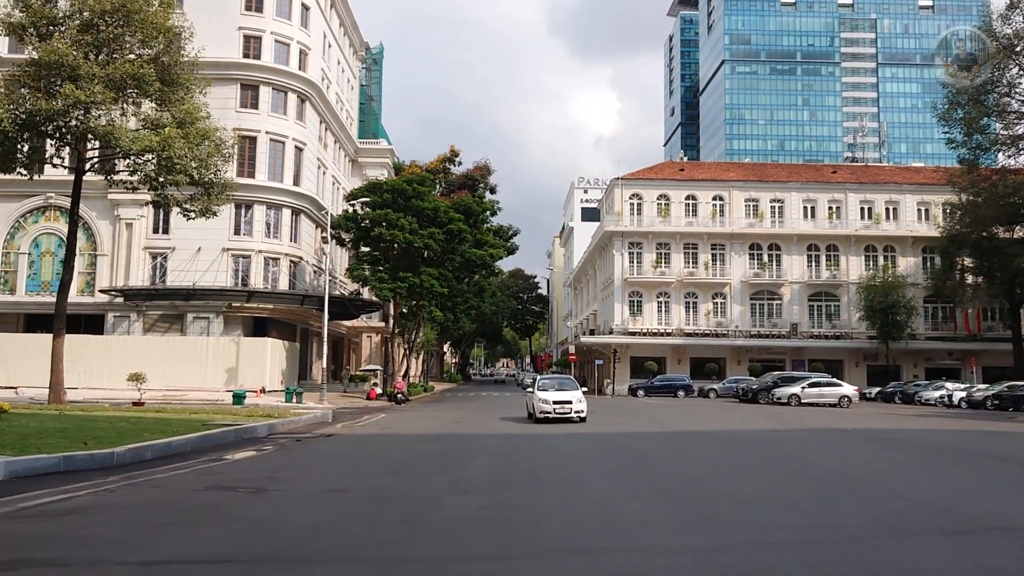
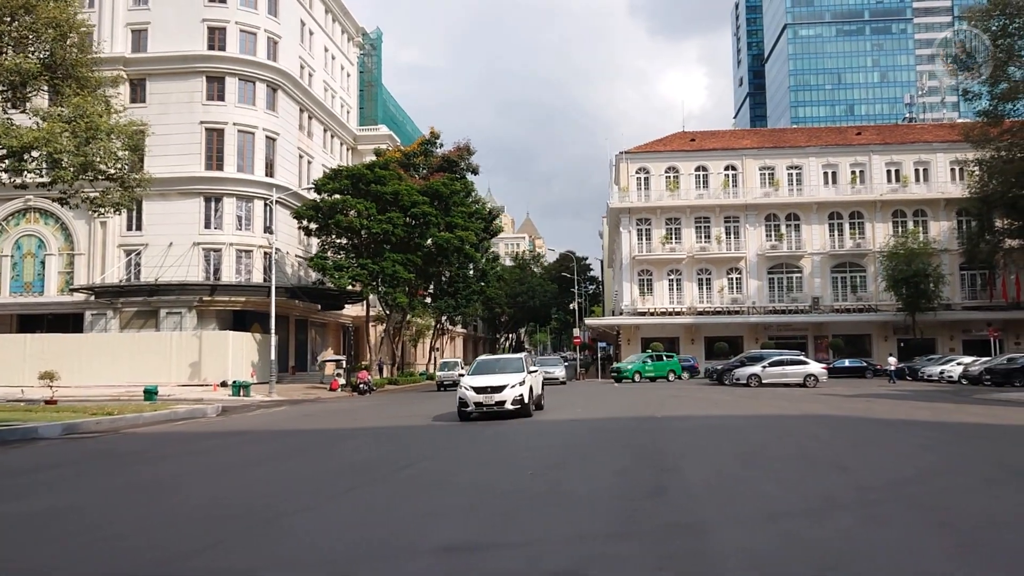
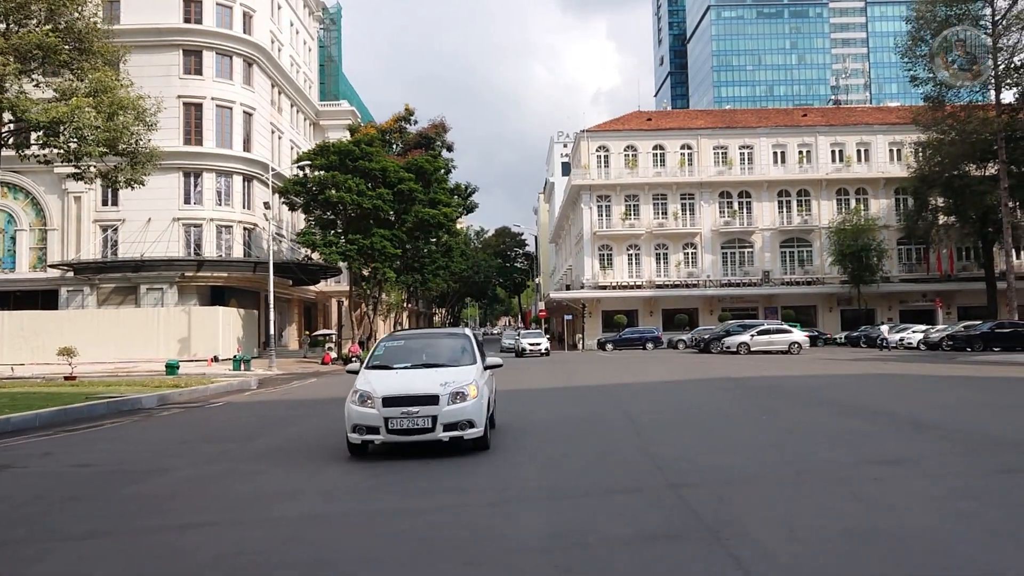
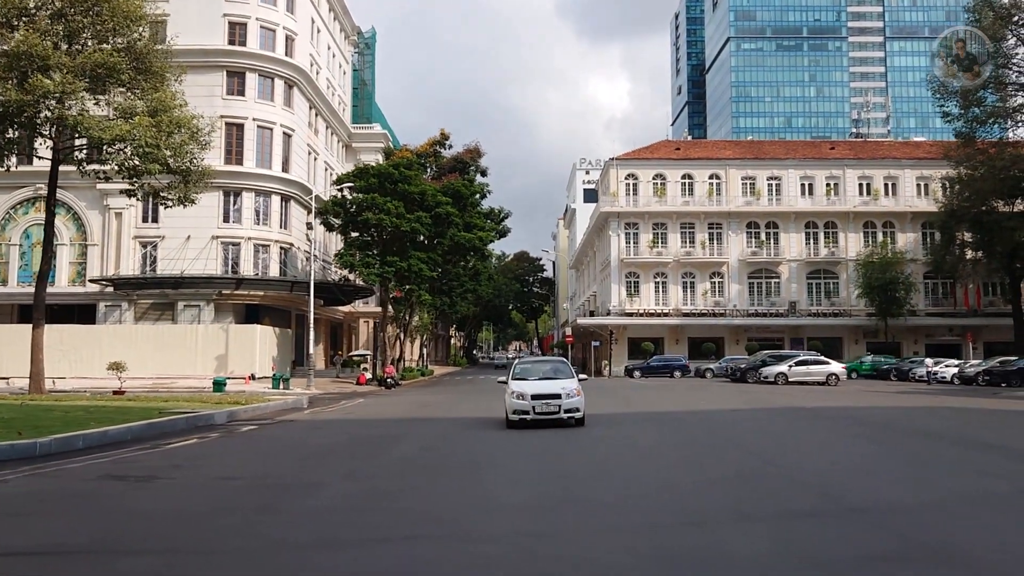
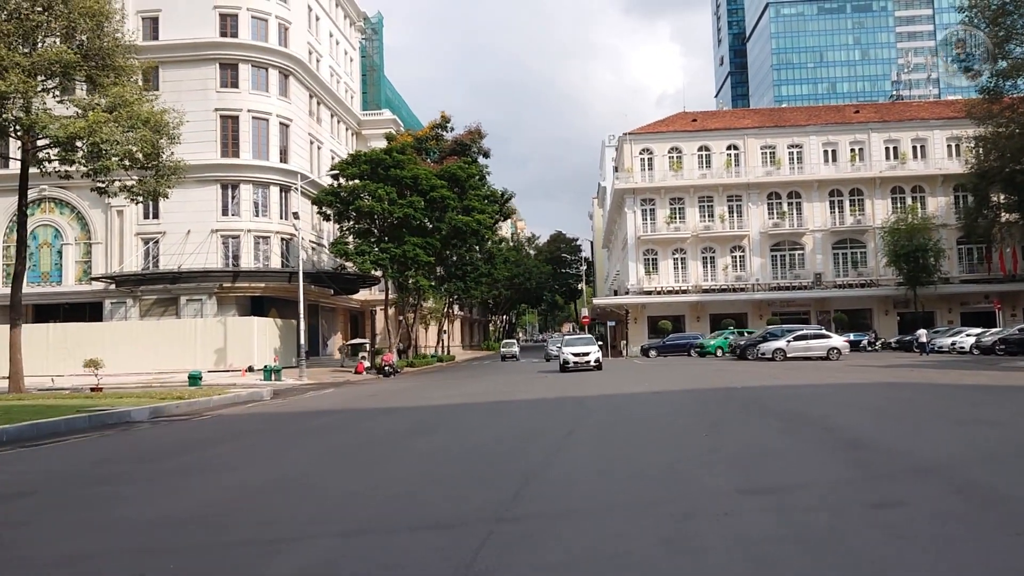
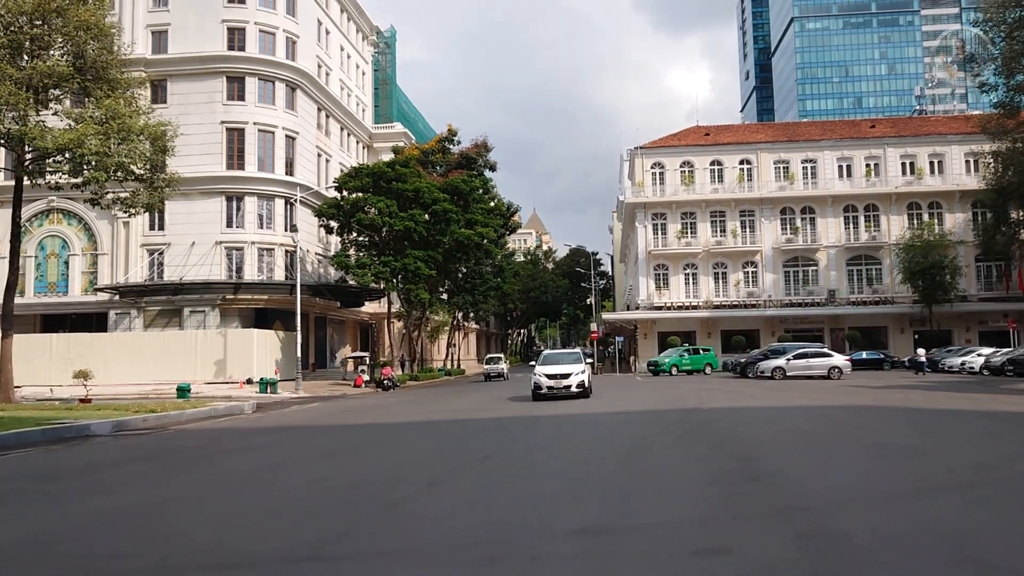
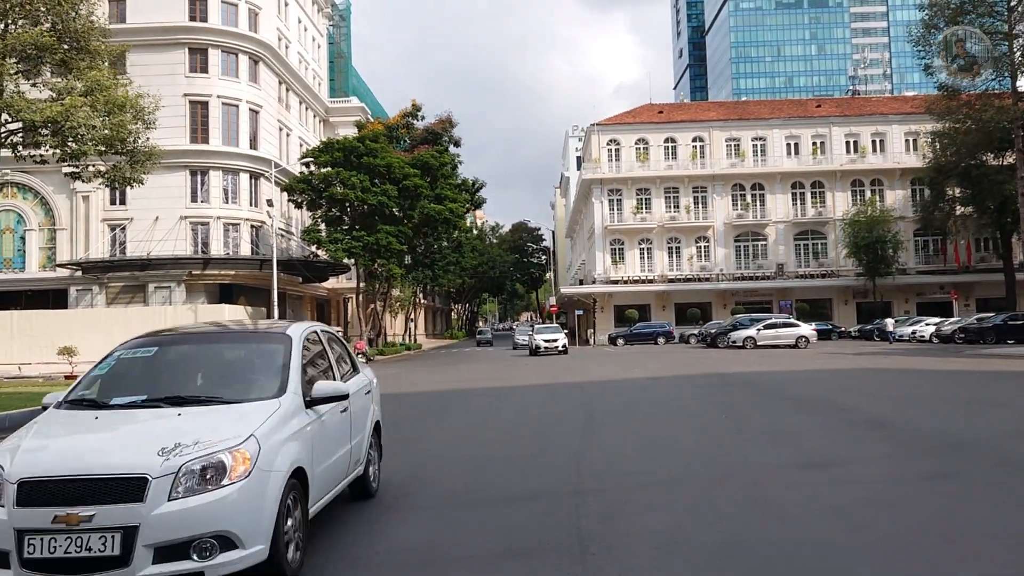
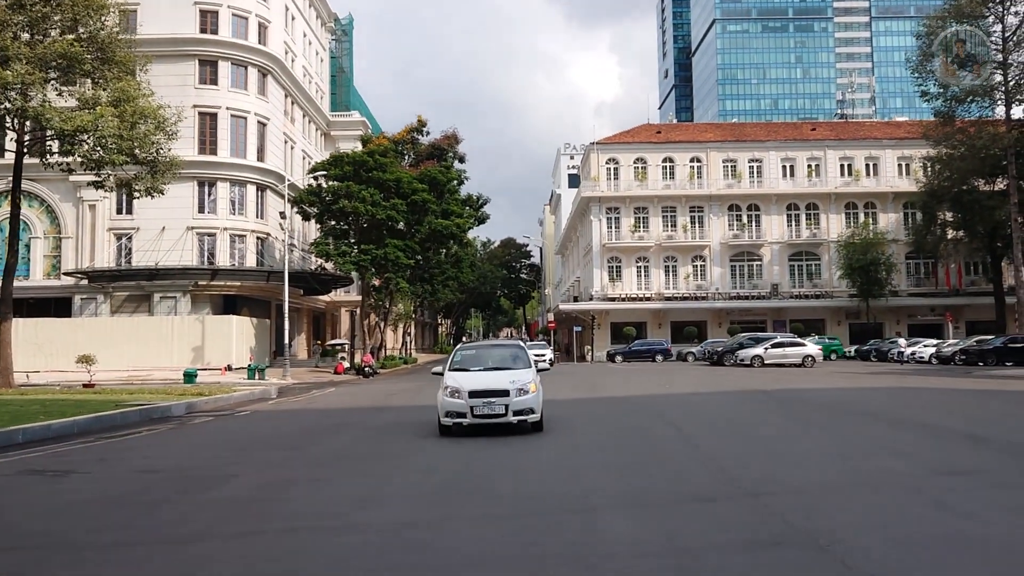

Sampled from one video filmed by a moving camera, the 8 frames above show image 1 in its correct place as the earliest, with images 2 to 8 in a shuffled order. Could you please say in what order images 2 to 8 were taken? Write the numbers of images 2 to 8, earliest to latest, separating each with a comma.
4, 8, 3, 7, 5, 6, 2
